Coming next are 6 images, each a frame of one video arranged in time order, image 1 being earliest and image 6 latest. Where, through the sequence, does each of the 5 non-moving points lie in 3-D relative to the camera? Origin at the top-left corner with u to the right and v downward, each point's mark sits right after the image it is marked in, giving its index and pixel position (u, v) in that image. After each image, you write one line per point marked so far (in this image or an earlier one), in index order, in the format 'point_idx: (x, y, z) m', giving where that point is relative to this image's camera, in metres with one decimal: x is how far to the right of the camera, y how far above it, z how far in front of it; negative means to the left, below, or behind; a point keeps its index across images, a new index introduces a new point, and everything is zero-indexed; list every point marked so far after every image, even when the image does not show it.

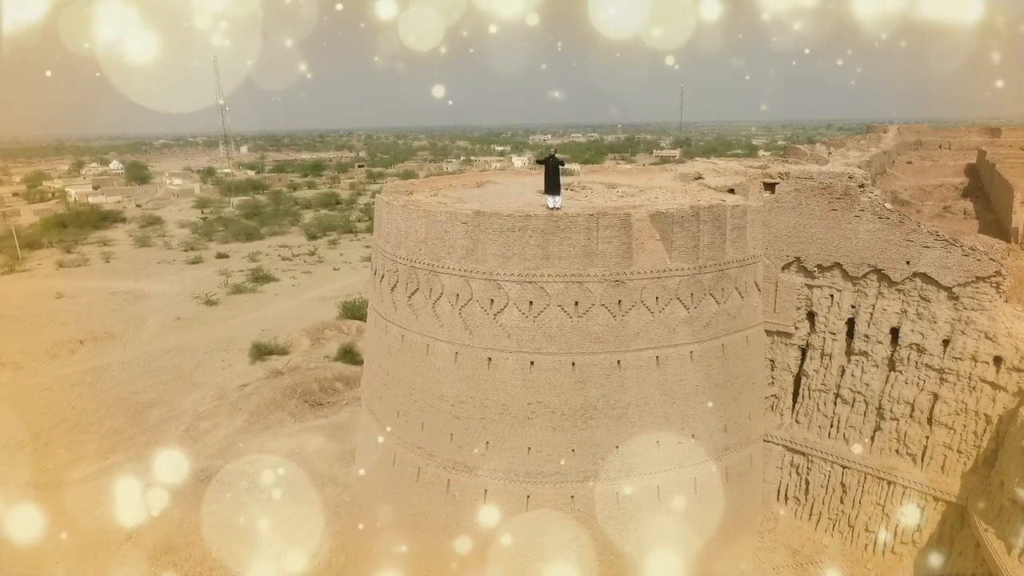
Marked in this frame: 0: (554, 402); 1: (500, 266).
0: (+0.5, -1.4, +7.4) m
1: (-0.2, +0.3, +7.3) m
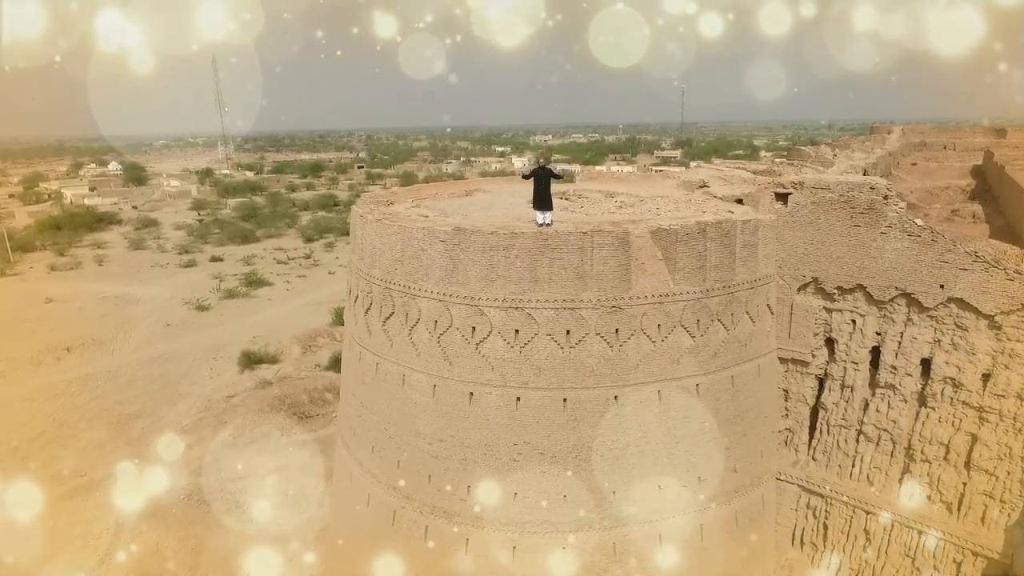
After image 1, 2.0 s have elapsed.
0: (+0.4, -1.7, +6.6) m
1: (-0.3, 0.0, +6.5) m
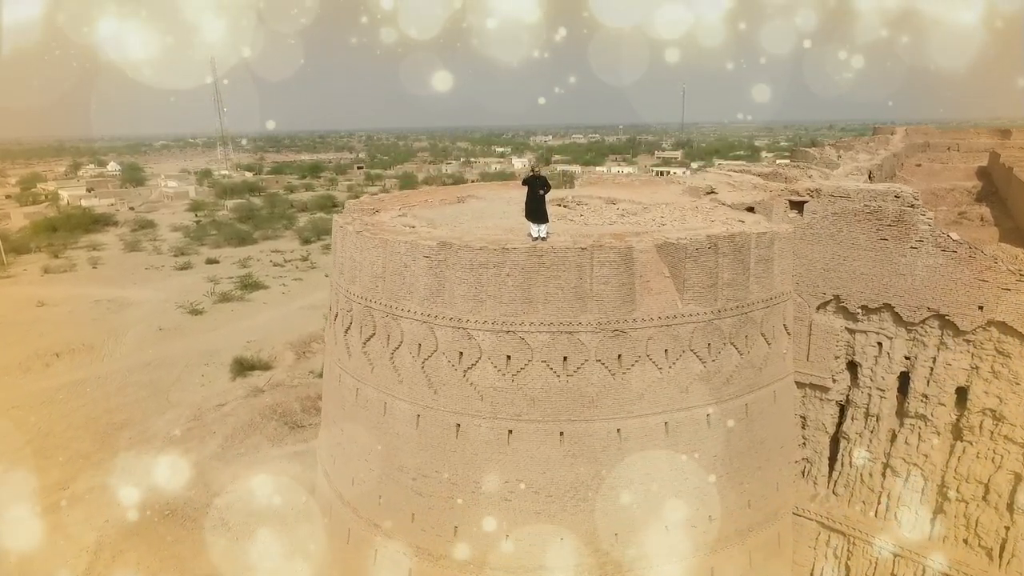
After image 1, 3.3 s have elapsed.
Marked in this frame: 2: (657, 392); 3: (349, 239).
0: (+0.3, -2.0, +6.0) m
1: (-0.4, -0.2, +5.9) m
2: (+1.5, -1.1, +6.0) m
3: (-2.0, +0.6, +7.1) m
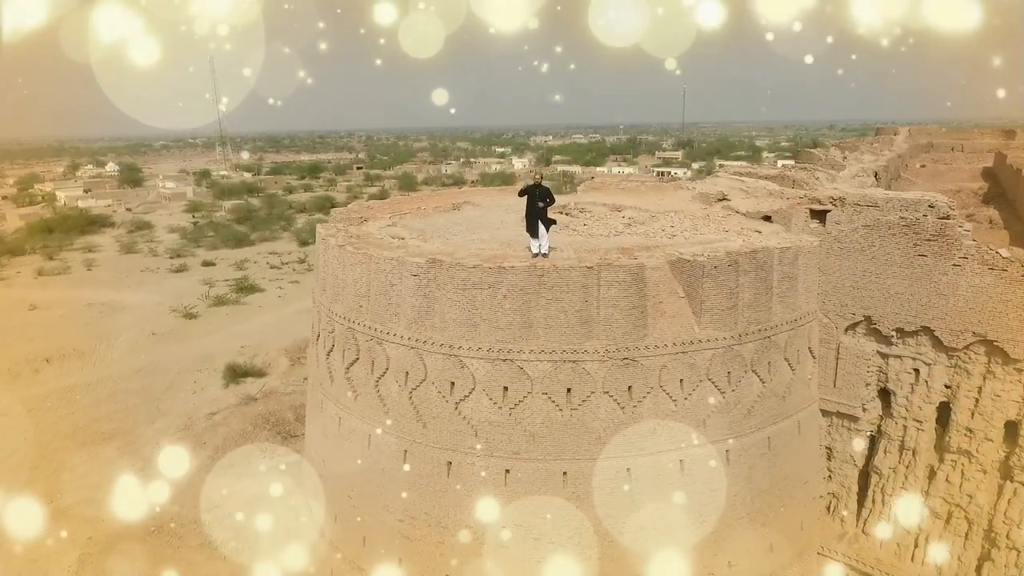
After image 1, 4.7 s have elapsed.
0: (+0.3, -2.2, +5.4) m
1: (-0.5, -0.4, +5.3) m
2: (+1.5, -1.3, +5.3) m
3: (-2.0, +0.4, +6.4) m
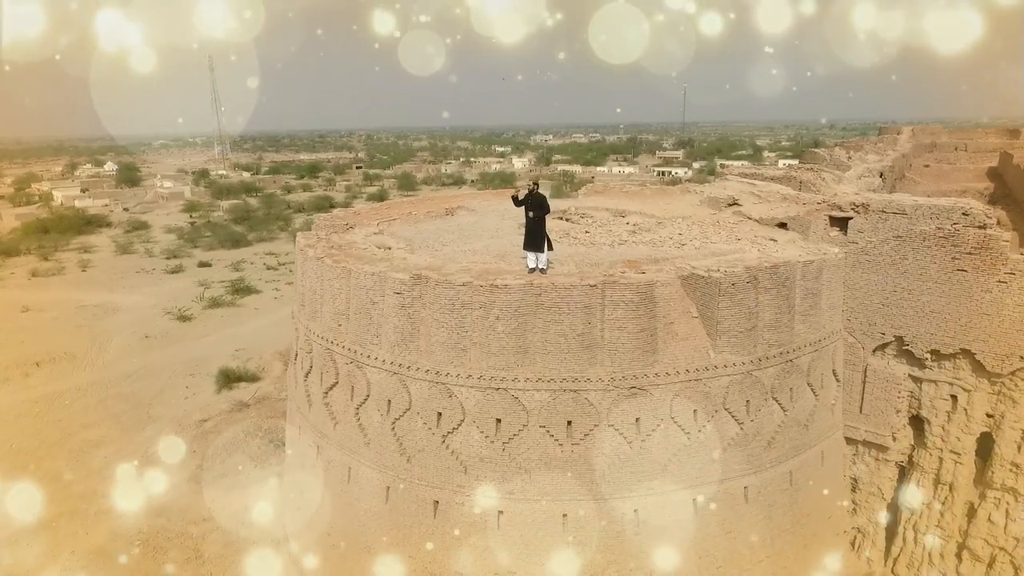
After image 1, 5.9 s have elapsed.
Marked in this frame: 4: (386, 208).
0: (+0.2, -2.3, +4.8) m
1: (-0.5, -0.6, +4.7) m
2: (+1.4, -1.4, +4.8) m
3: (-2.0, +0.2, +5.9) m
4: (-1.9, +1.2, +8.9) m
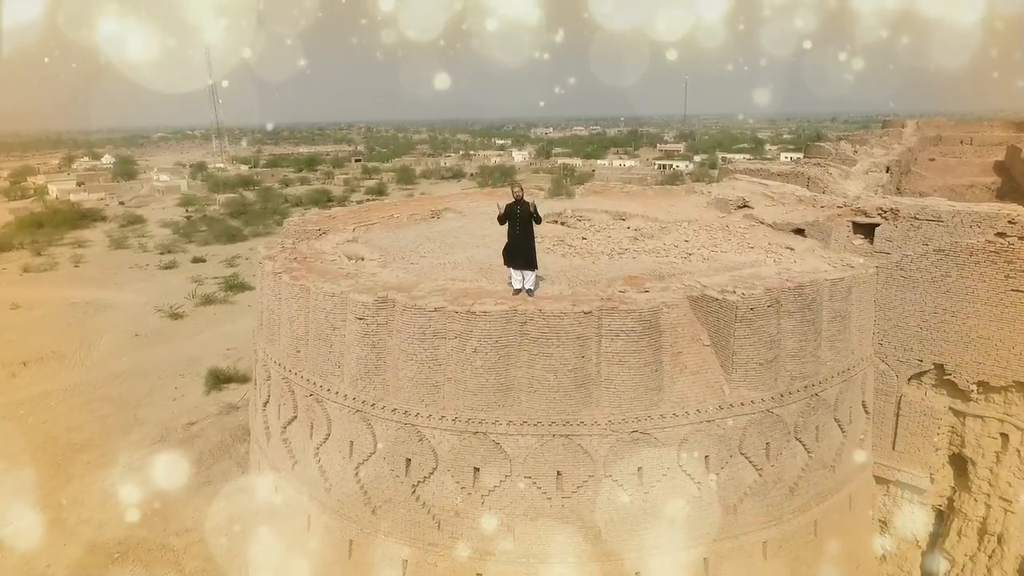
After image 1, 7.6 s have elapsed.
0: (+0.1, -2.5, +4.1) m
1: (-0.6, -0.8, +4.0) m
2: (+1.3, -1.6, +4.1) m
3: (-2.2, +0.1, +5.2) m
4: (-2.0, +1.1, +8.2) m
